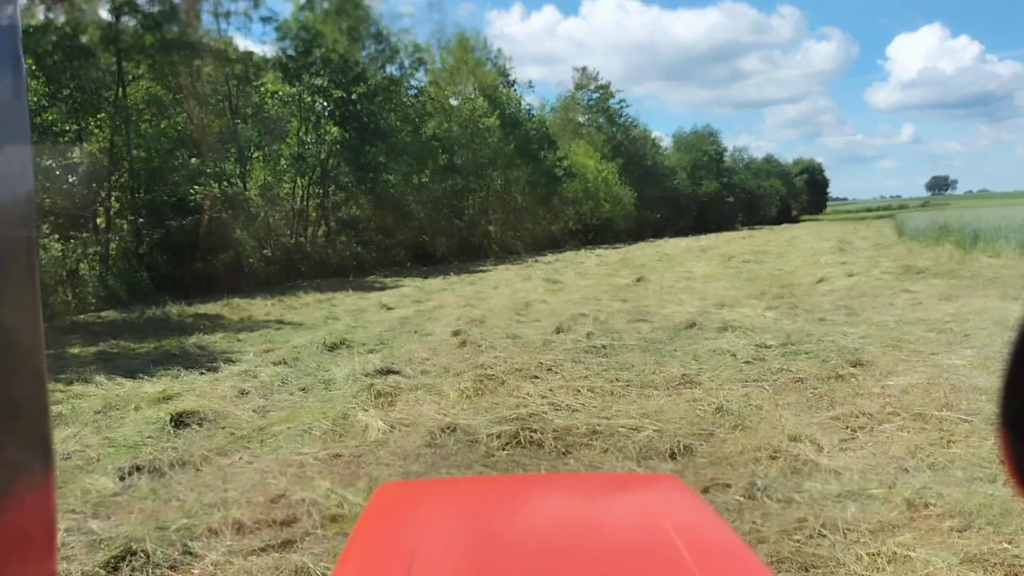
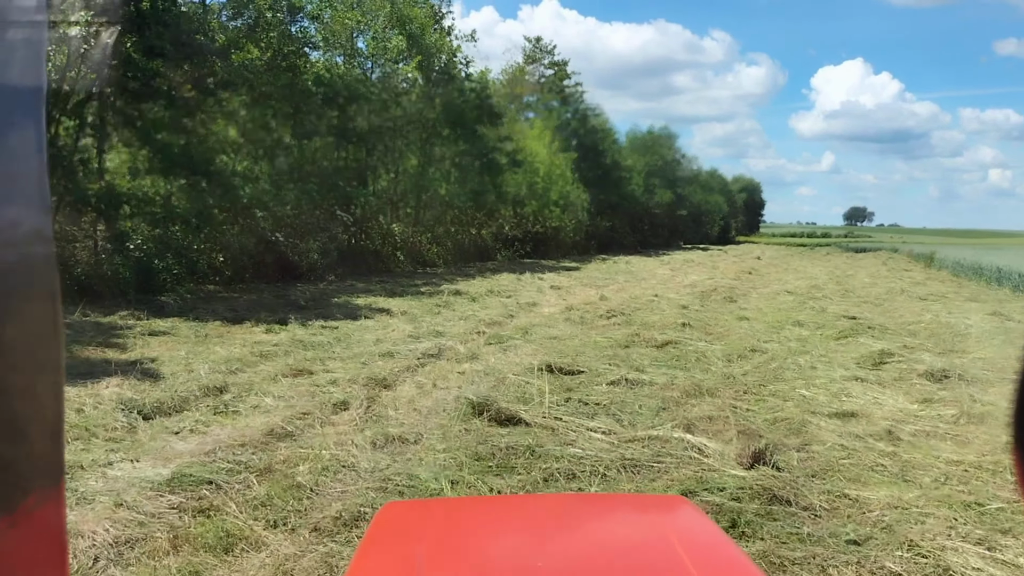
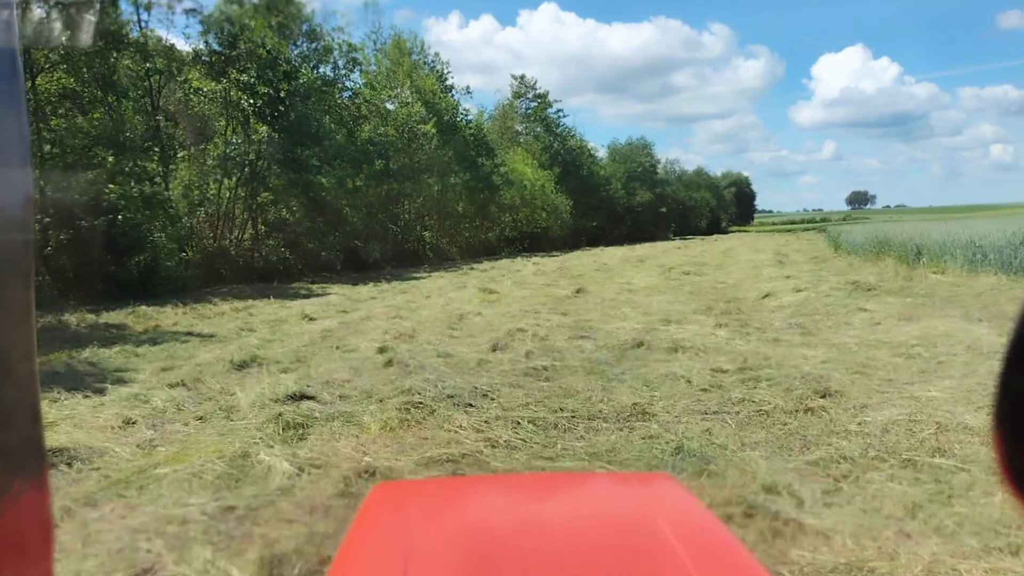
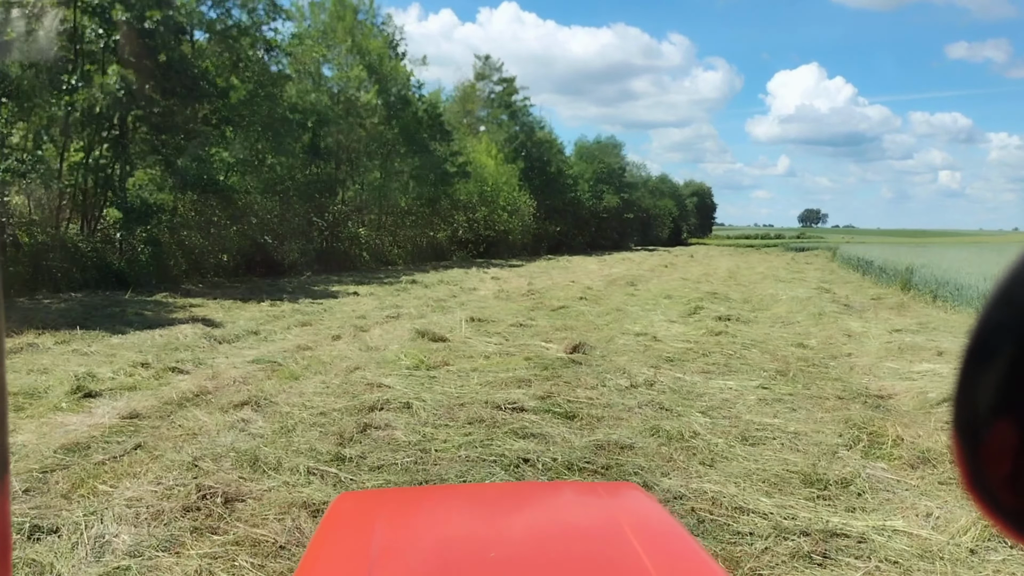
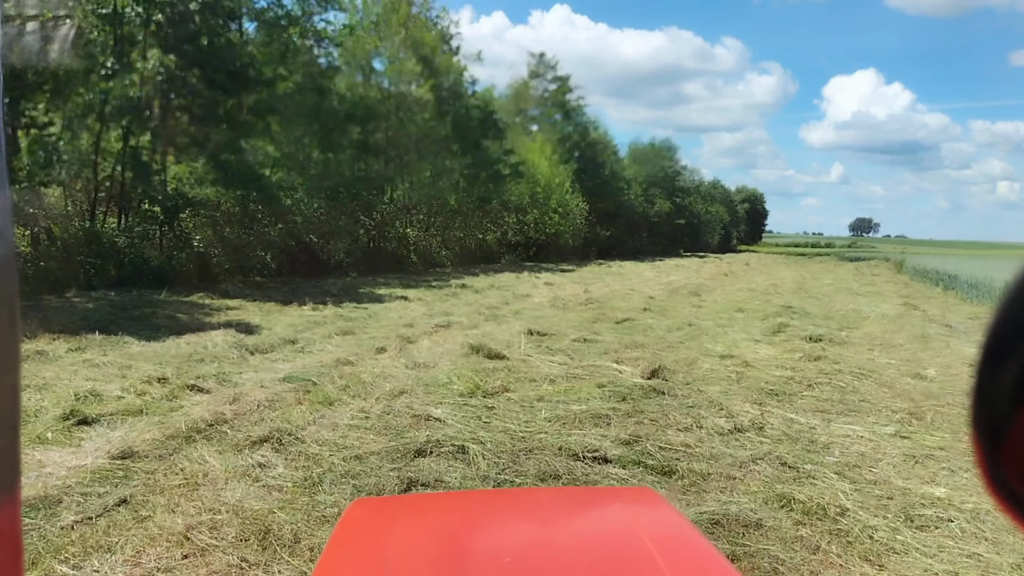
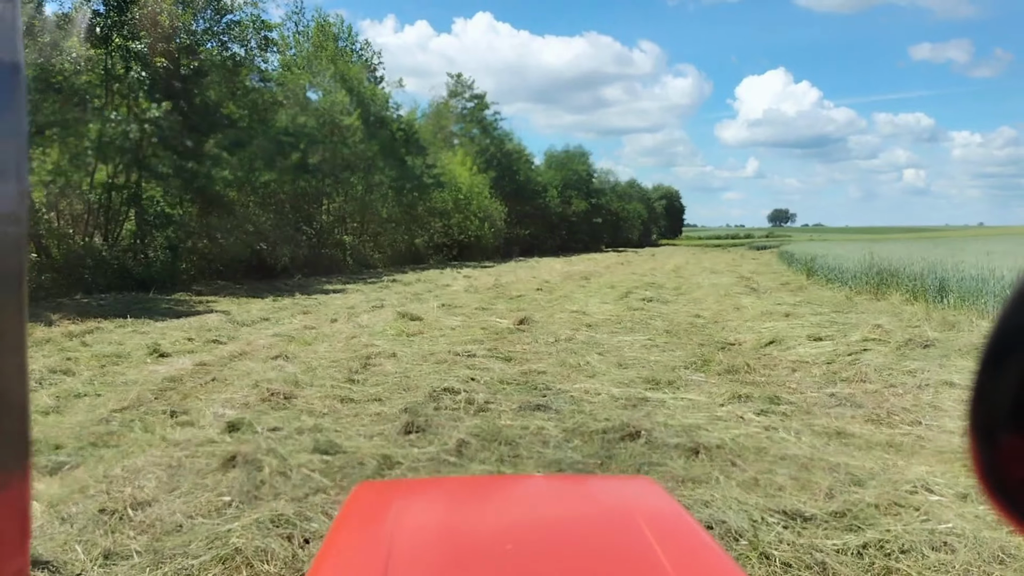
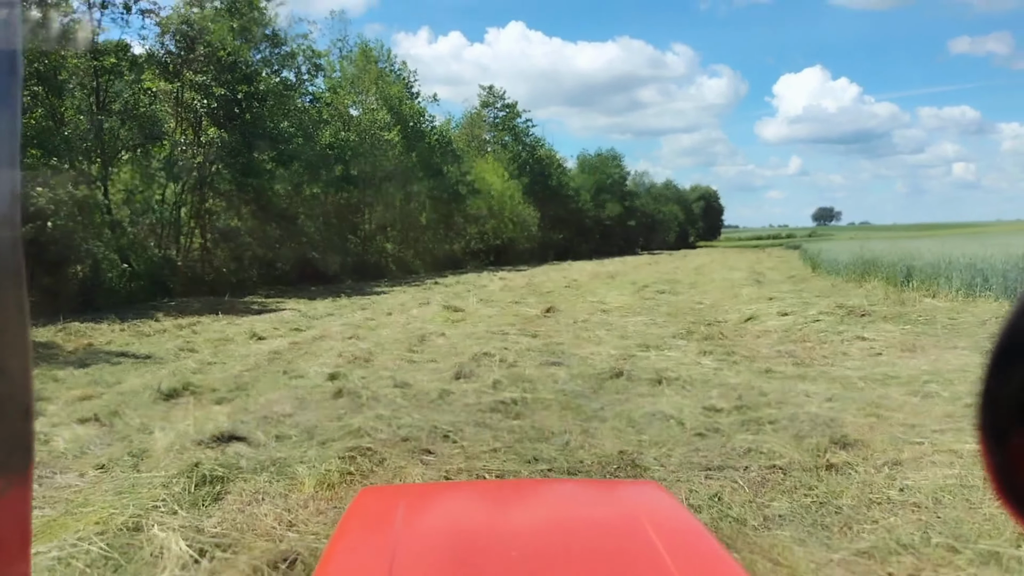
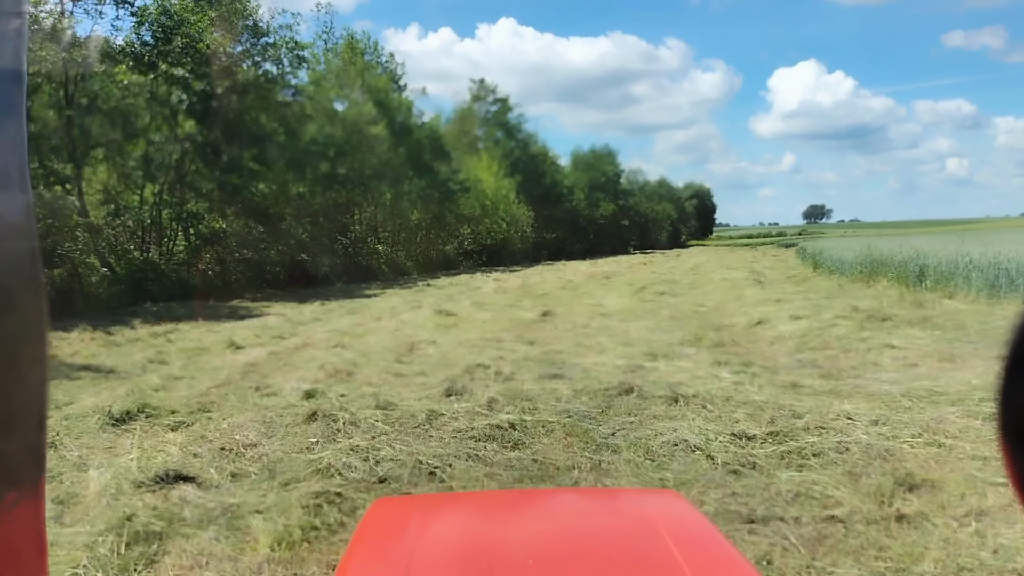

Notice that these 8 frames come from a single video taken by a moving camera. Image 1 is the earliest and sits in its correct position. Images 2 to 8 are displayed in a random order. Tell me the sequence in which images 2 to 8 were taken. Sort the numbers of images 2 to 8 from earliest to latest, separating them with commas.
3, 7, 8, 6, 4, 5, 2
